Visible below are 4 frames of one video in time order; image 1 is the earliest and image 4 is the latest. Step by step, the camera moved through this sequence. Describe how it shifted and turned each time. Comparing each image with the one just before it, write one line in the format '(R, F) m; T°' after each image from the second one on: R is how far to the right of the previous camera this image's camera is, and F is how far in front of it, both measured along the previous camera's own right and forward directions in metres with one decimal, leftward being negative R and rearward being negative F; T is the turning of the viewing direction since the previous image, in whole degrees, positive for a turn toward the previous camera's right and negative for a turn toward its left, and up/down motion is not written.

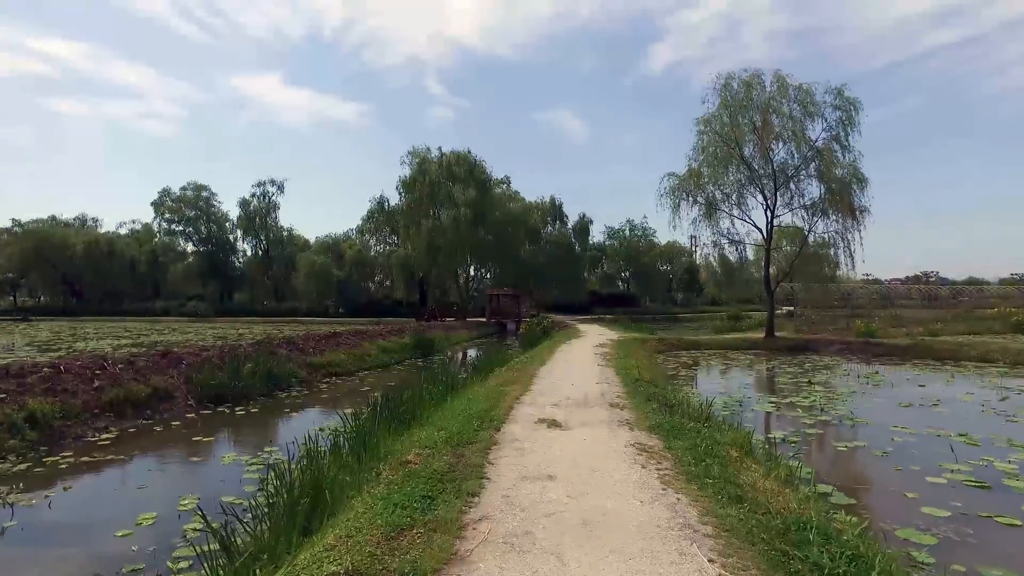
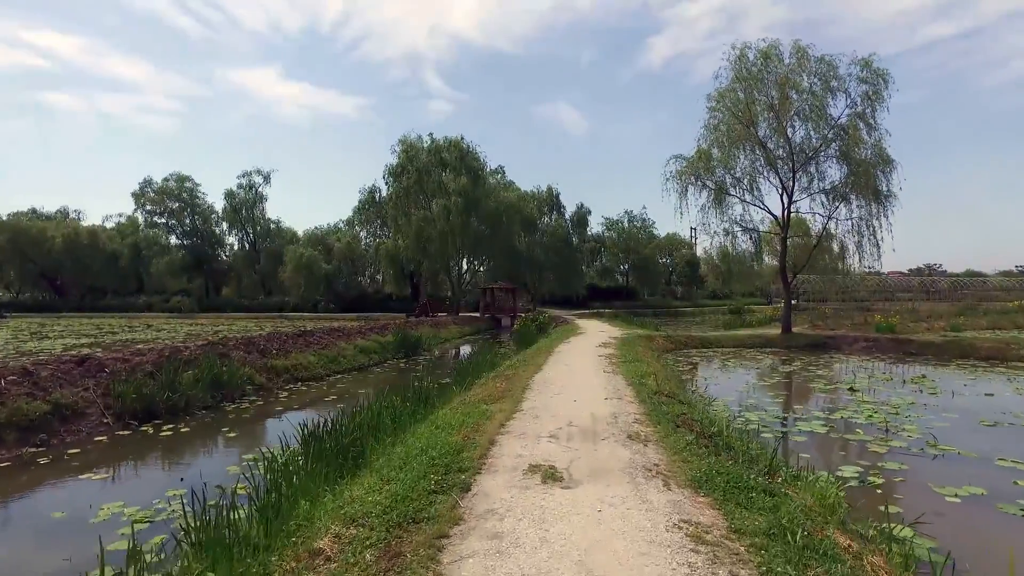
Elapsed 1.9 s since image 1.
(+0.2, +2.3) m; 0°
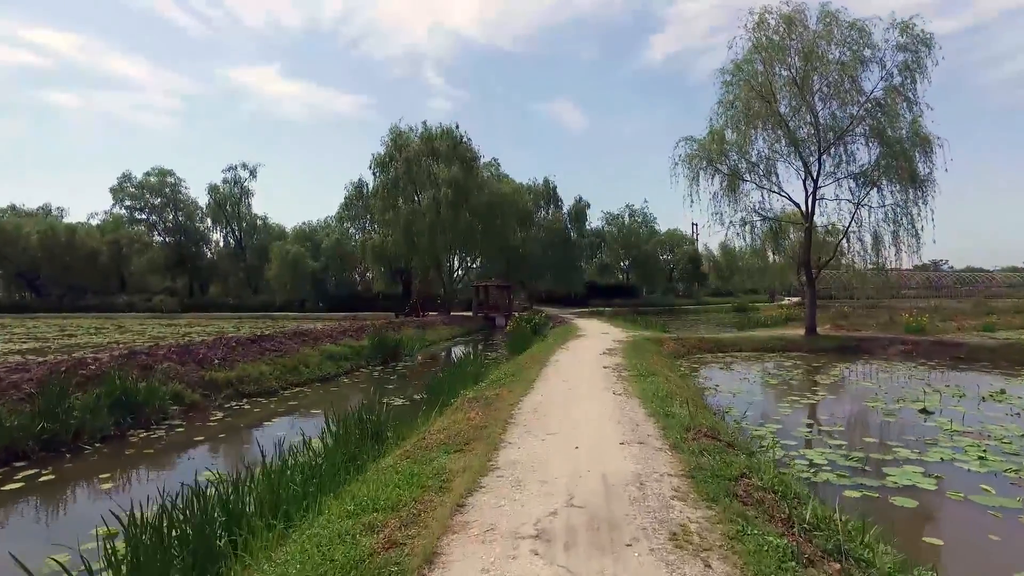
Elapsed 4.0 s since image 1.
(+0.3, +2.7) m; 0°
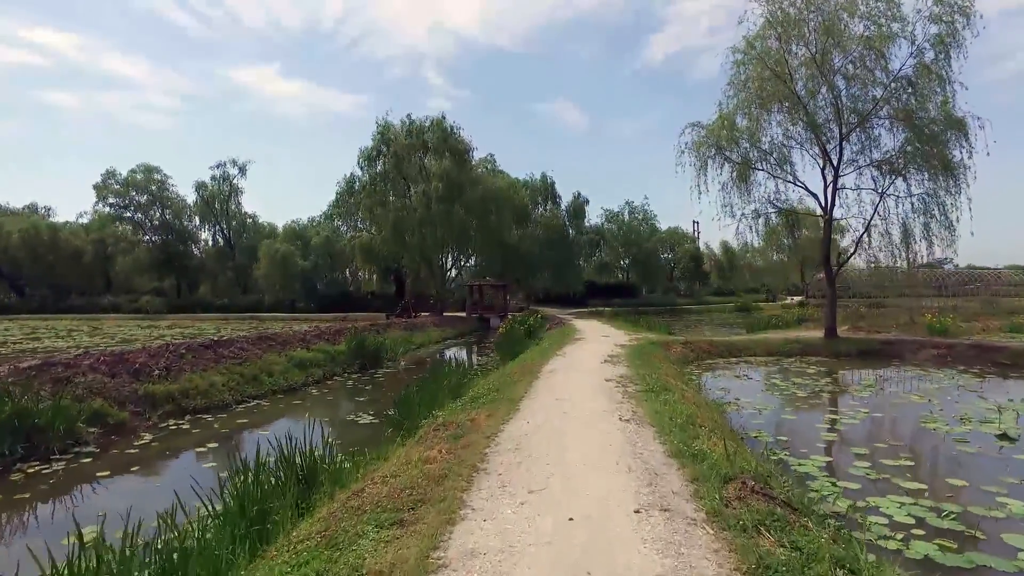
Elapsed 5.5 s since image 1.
(+0.2, +1.9) m; 0°
